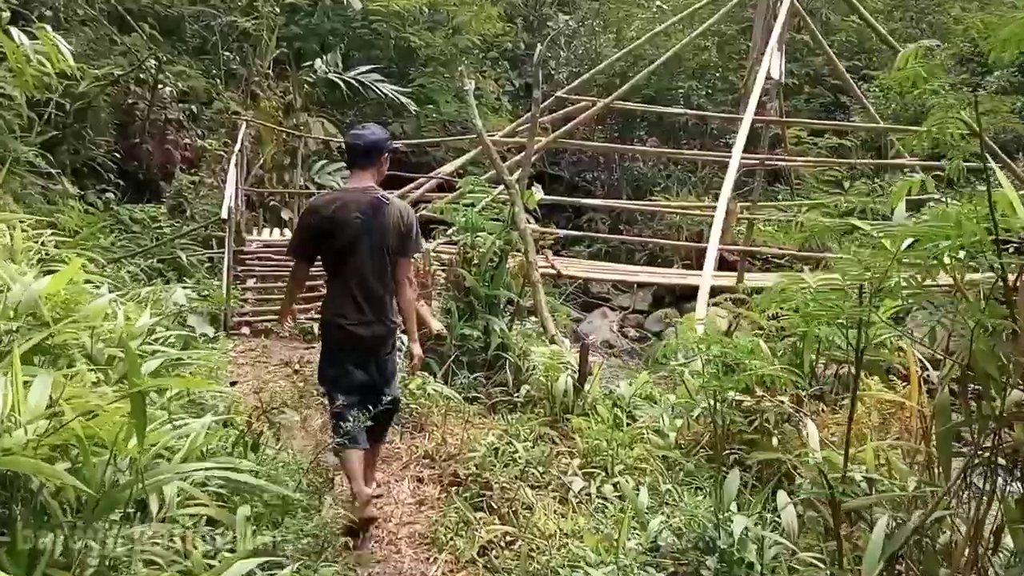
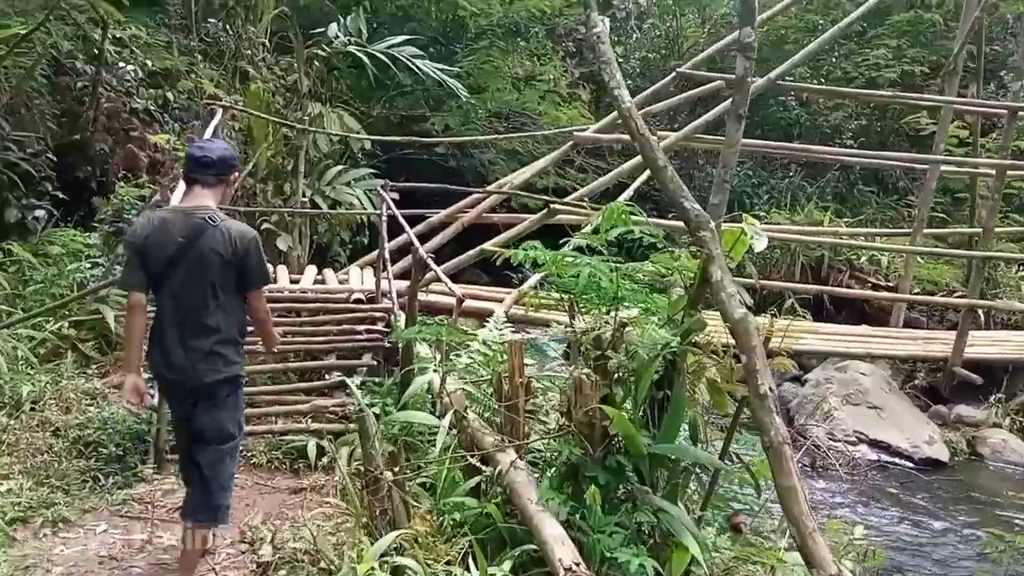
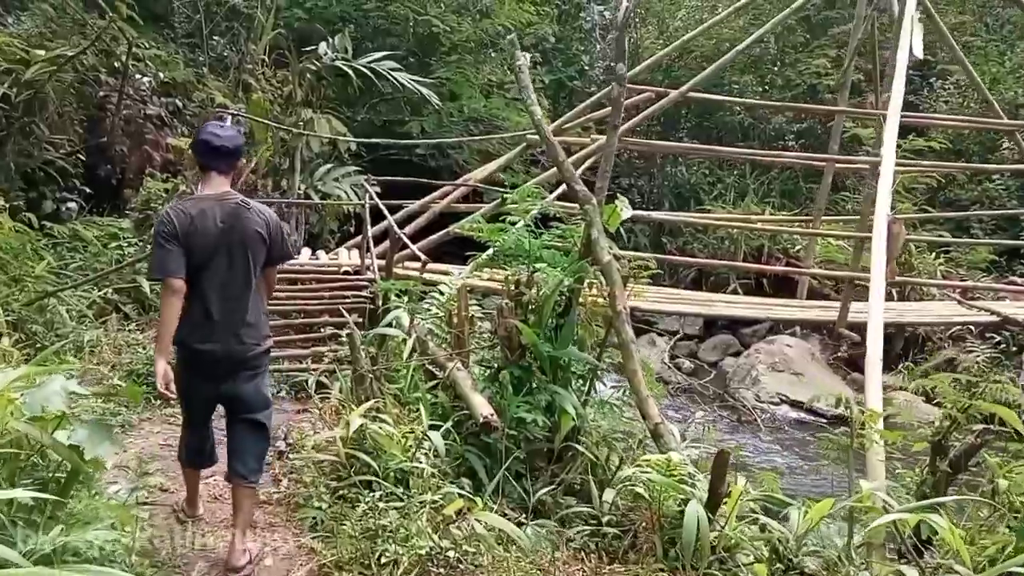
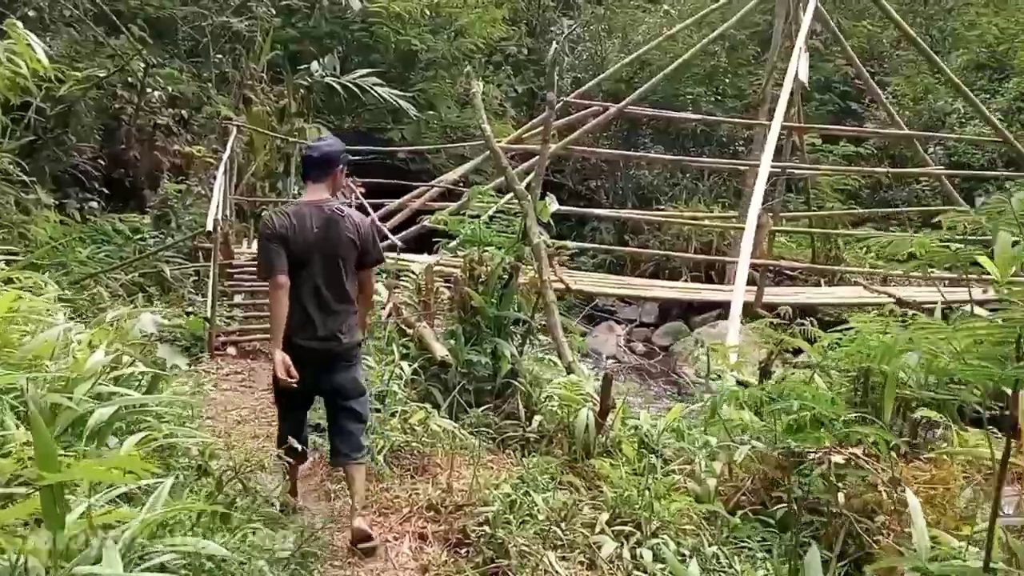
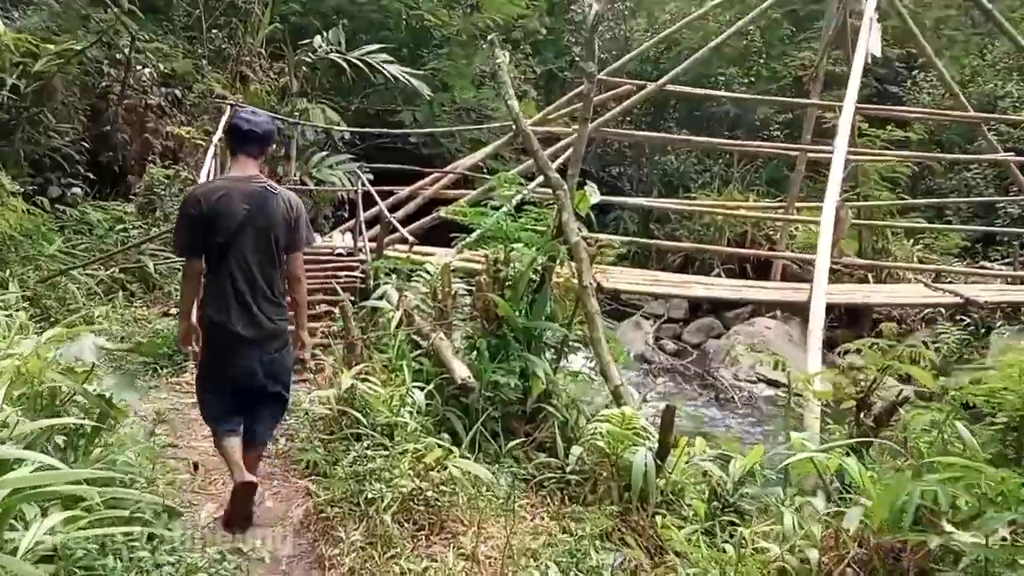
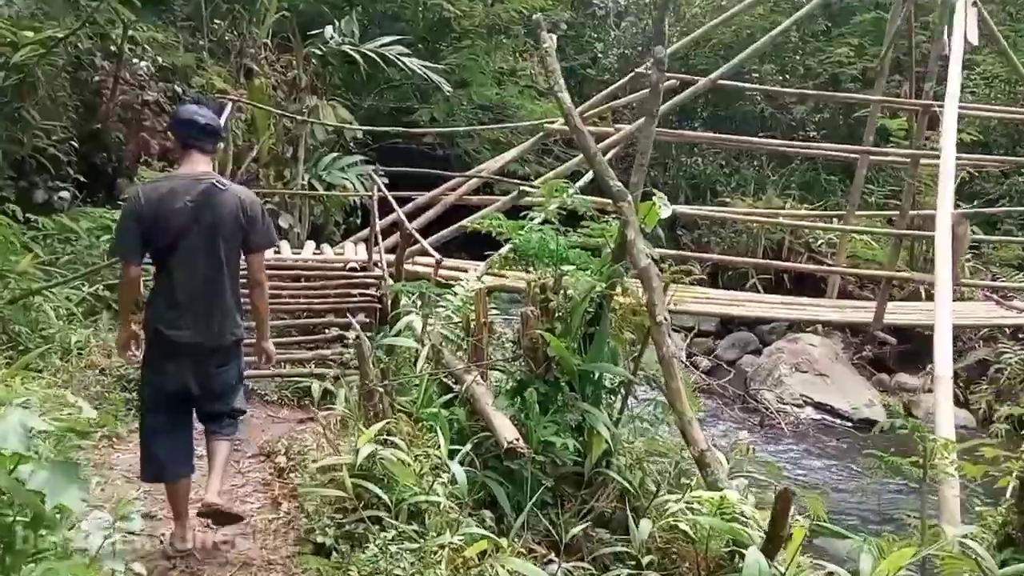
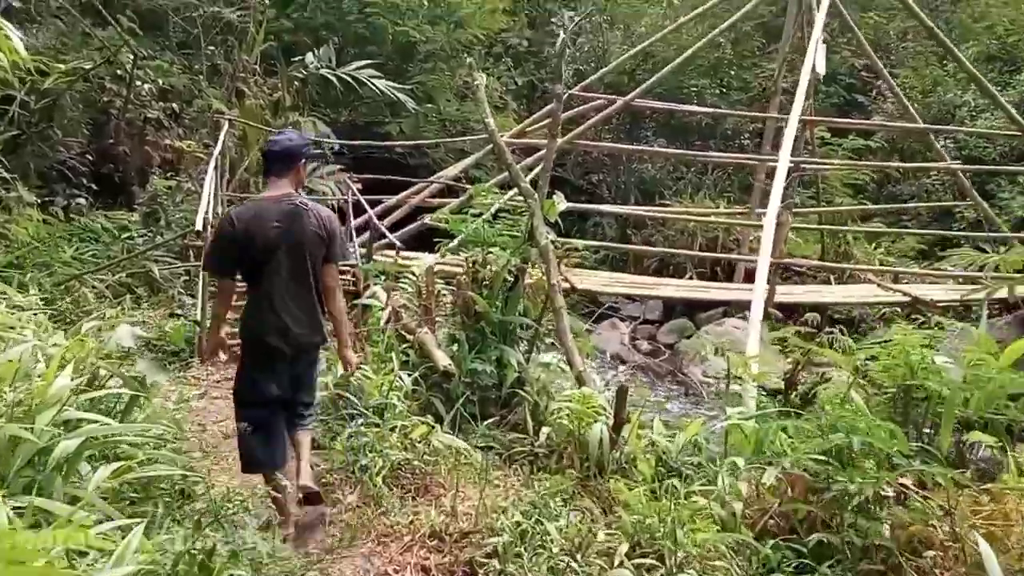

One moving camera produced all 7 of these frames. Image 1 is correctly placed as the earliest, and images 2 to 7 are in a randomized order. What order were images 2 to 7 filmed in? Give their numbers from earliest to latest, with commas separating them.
4, 7, 5, 3, 6, 2
